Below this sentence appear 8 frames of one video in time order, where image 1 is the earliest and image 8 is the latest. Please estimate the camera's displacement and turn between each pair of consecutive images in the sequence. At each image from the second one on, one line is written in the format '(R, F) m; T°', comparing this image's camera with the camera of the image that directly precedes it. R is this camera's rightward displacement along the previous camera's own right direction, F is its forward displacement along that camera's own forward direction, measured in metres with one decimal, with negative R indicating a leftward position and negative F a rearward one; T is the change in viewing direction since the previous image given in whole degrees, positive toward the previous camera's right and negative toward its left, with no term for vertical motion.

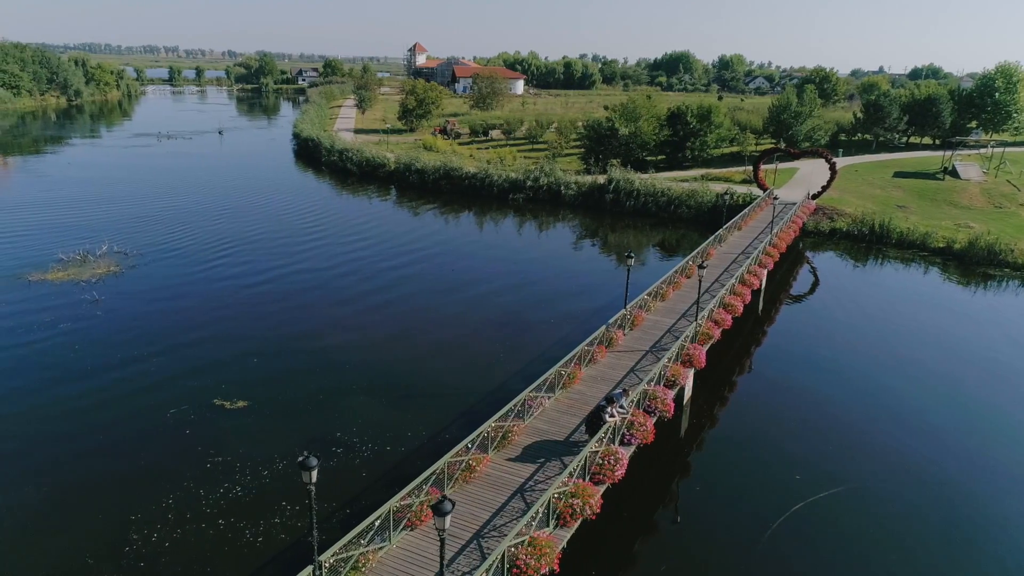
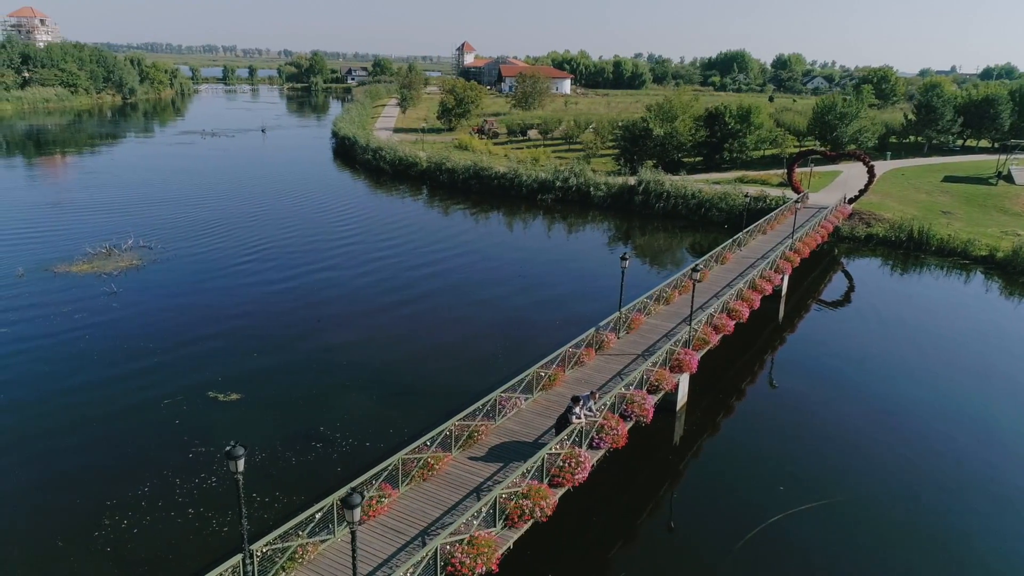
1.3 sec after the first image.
(+1.5, -0.2) m; -4°
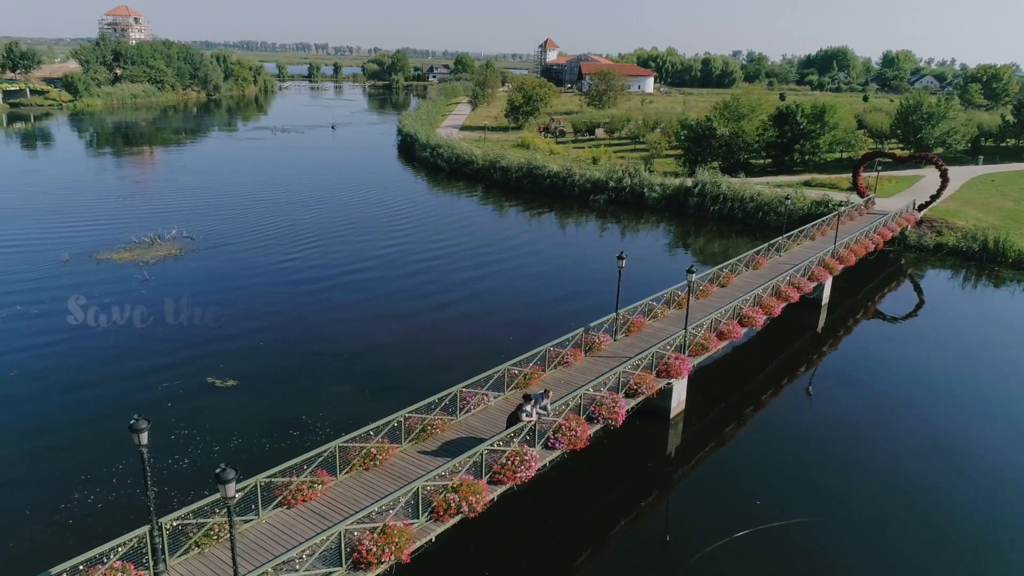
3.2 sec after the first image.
(+2.4, 0.0) m; -7°
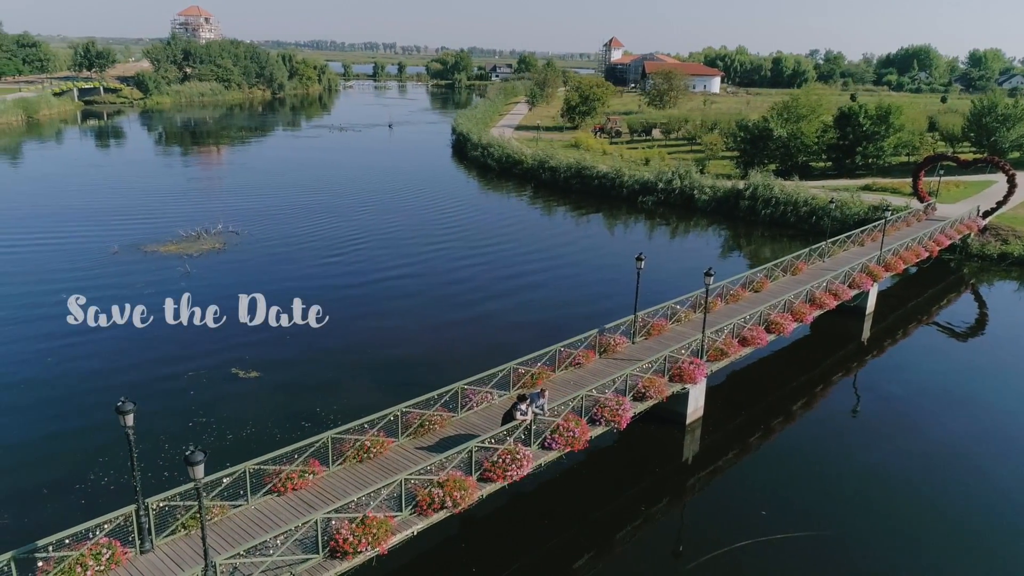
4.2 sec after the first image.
(+1.2, -0.1) m; -5°
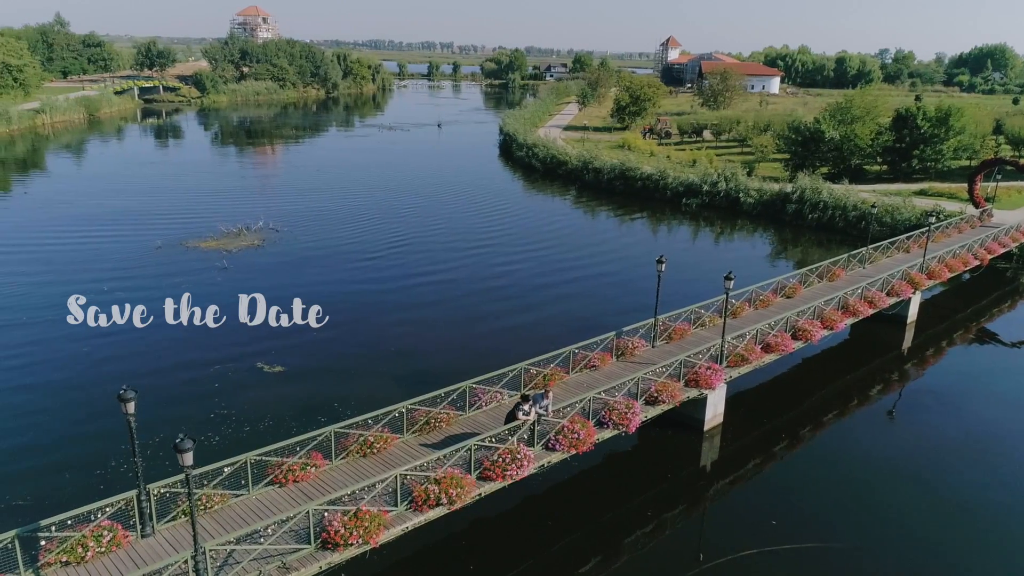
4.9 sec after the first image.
(+0.9, -0.1) m; -4°
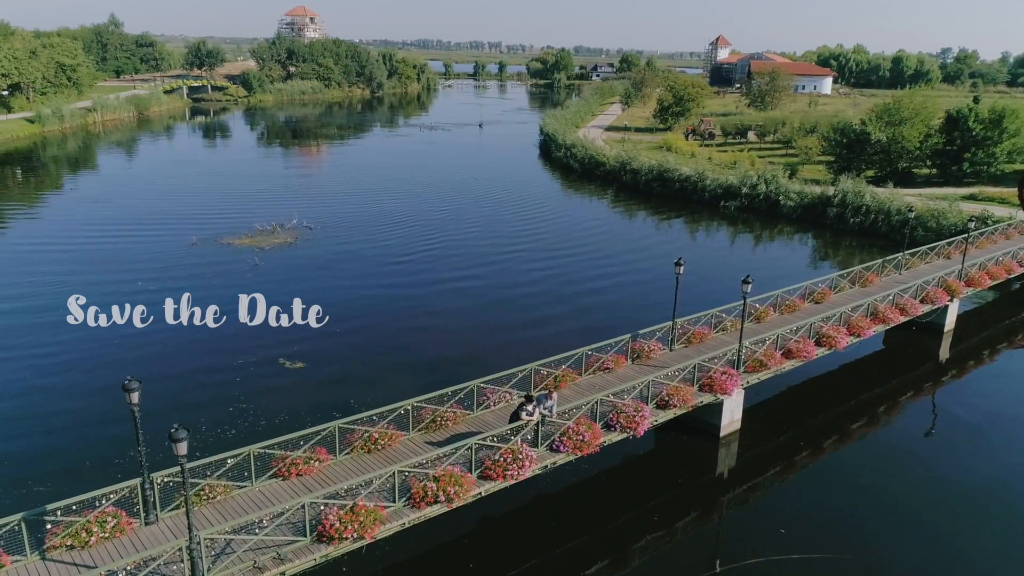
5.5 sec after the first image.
(+0.8, -0.1) m; -3°
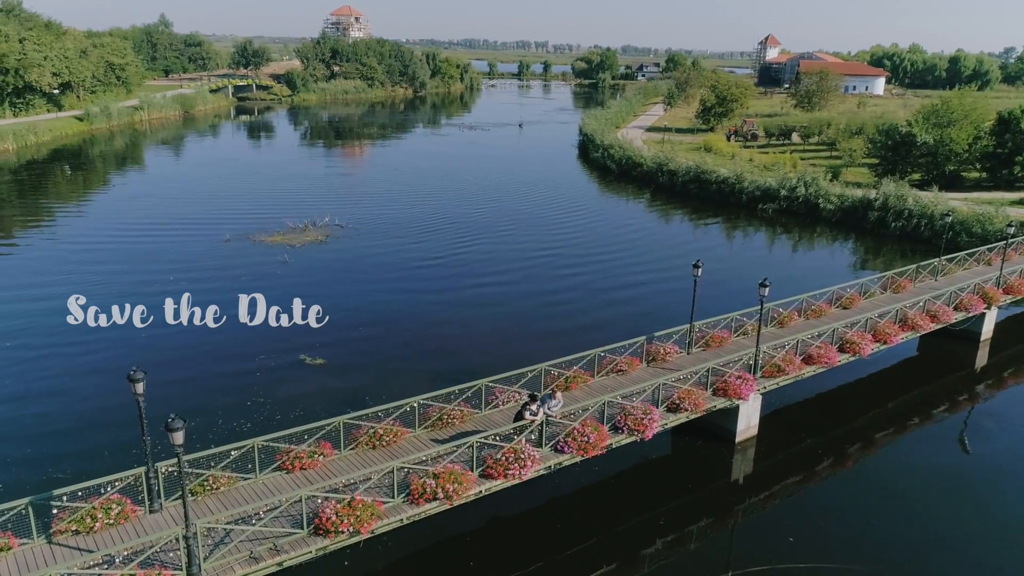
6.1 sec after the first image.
(+0.7, 0.0) m; -3°
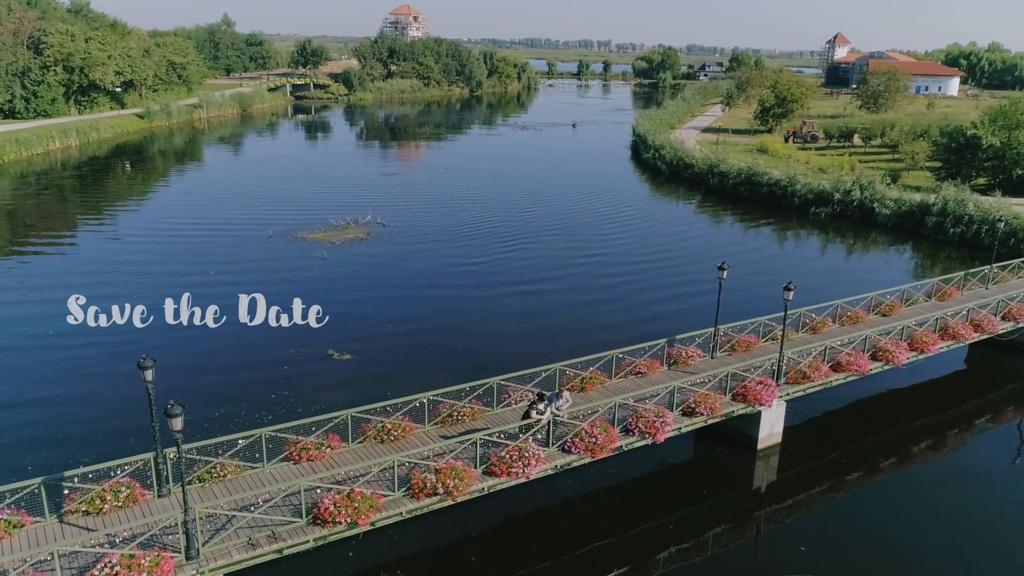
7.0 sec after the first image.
(+1.0, 0.0) m; -4°
